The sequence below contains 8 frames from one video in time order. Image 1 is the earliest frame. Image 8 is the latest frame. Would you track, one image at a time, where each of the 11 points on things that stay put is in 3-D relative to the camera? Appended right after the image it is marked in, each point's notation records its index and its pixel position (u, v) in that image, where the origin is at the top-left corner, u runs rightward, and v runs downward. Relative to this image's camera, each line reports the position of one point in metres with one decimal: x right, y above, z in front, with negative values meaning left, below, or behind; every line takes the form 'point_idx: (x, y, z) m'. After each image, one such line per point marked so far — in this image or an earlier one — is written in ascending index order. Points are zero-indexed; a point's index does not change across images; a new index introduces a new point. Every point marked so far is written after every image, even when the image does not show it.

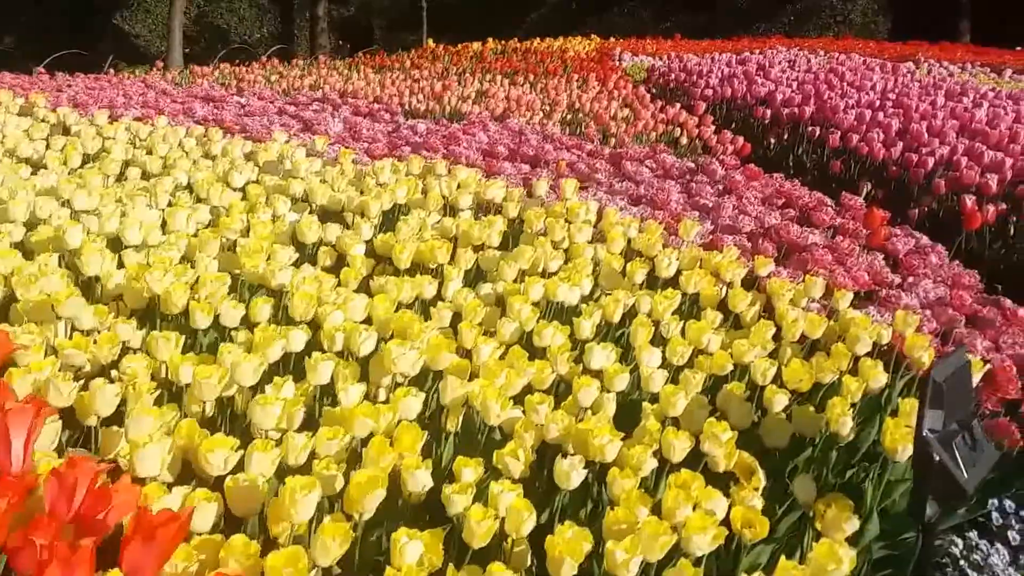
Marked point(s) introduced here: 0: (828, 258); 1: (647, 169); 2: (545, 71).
0: (+0.9, +0.1, +3.3) m
1: (+0.5, +0.5, +4.6) m
2: (+0.2, +1.5, +8.1) m
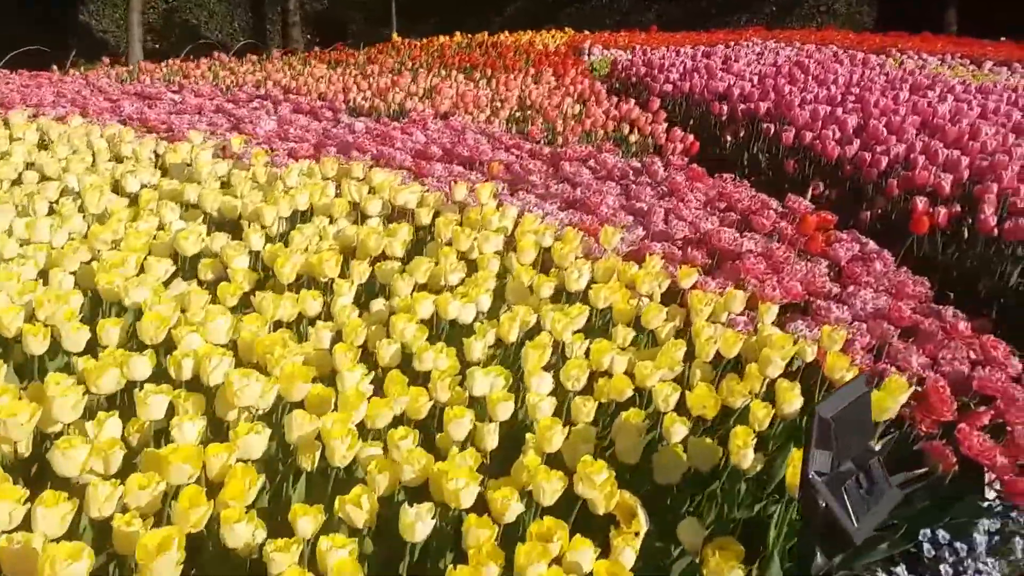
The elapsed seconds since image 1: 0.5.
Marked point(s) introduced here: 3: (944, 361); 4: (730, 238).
0: (+0.7, +0.1, +3.1) m
1: (+0.3, +0.5, +4.4) m
2: (-0.1, +1.5, +7.8) m
3: (+1.0, -0.2, +2.8) m
4: (+0.6, +0.1, +3.3) m
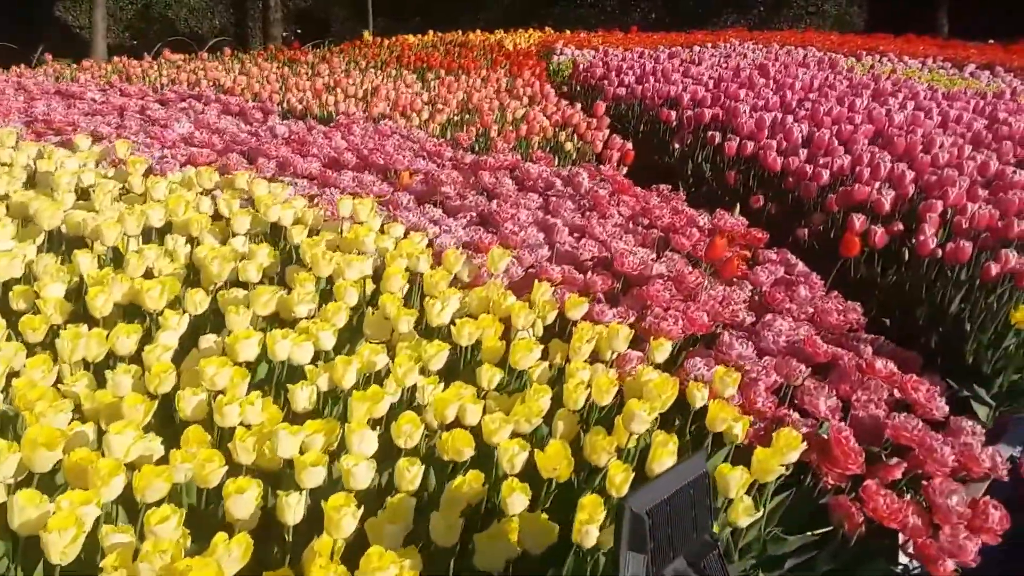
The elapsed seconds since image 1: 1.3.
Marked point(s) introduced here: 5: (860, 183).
0: (+0.4, 0.0, +2.8) m
1: (0.0, +0.4, +4.0) m
2: (-0.3, +1.5, +7.5) m
3: (+0.7, -0.3, +2.5) m
4: (+0.3, +0.1, +2.9) m
5: (+1.0, +0.3, +3.5) m
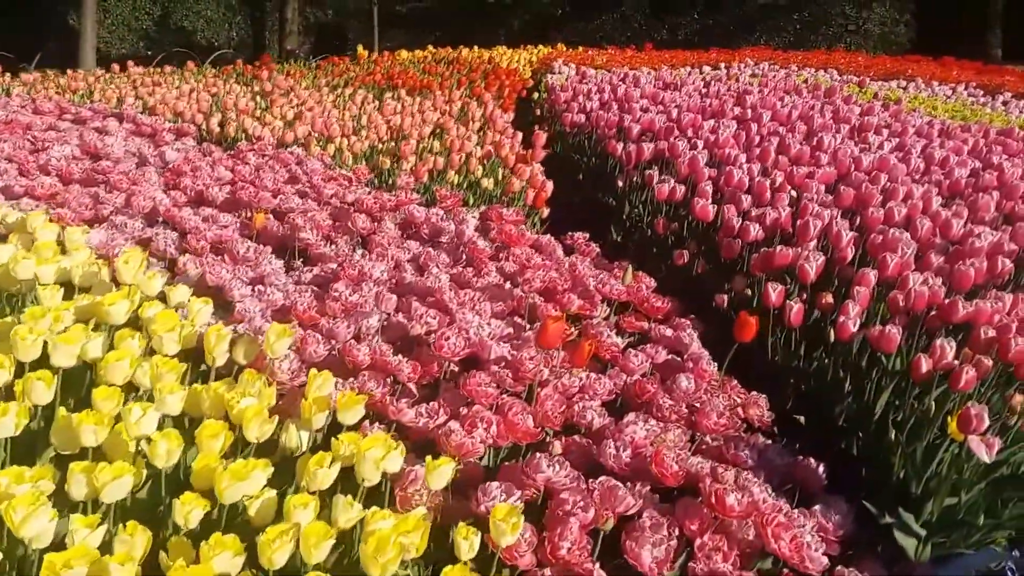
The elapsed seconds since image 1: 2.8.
0: (0.0, -0.2, +2.2) m
1: (-0.4, +0.2, +3.5) m
2: (-0.5, +1.2, +7.0) m
3: (+0.3, -0.4, +1.9) m
4: (-0.1, -0.1, +2.4) m
5: (+0.7, +0.1, +3.0) m
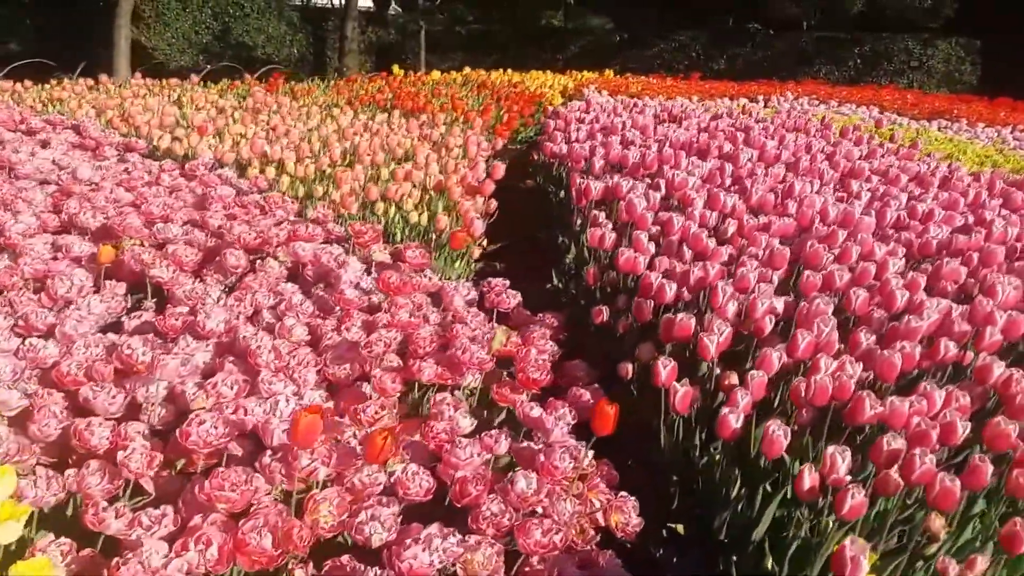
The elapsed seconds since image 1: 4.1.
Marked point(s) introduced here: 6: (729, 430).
0: (-0.4, -0.3, +1.8) m
1: (-0.6, +0.1, +3.1) m
2: (-0.5, +1.1, +6.6) m
3: (-0.1, -0.6, +1.4) m
4: (-0.4, -0.2, +2.0) m
5: (+0.4, -0.1, +2.5) m
6: (+0.4, -0.3, +2.2) m
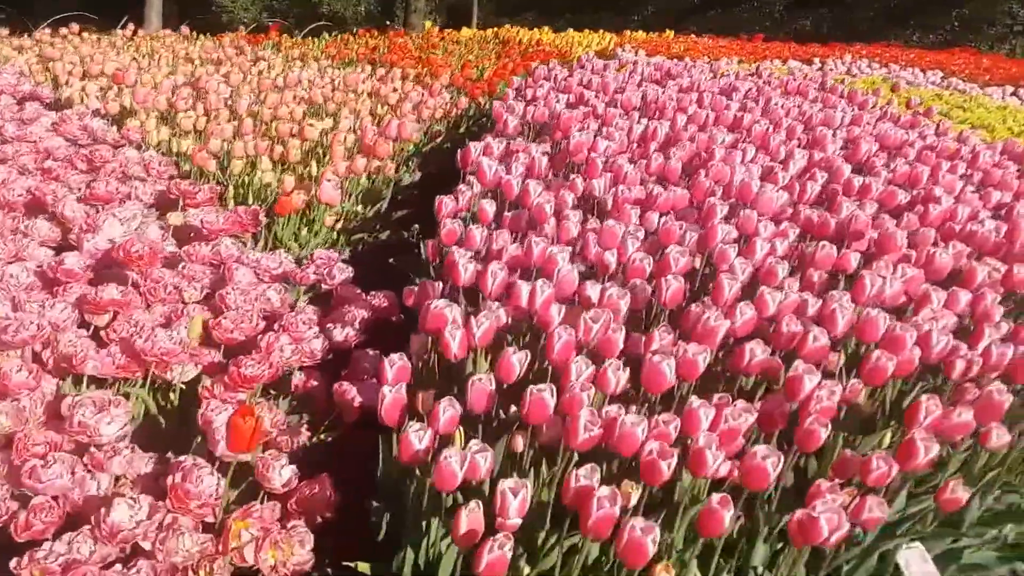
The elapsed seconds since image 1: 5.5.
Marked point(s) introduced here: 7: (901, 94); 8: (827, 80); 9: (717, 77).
0: (-1.0, -0.3, +1.4) m
1: (-1.1, +0.2, +2.7) m
2: (-0.5, +1.2, +6.2) m
3: (-0.7, -0.5, +1.0) m
4: (-1.0, -0.2, +1.6) m
5: (-0.1, 0.0, +2.0) m
6: (-0.1, -0.2, +1.7) m
7: (+1.9, +0.9, +5.6) m
8: (+1.5, +1.0, +5.6) m
9: (+0.9, +0.9, +5.2) m
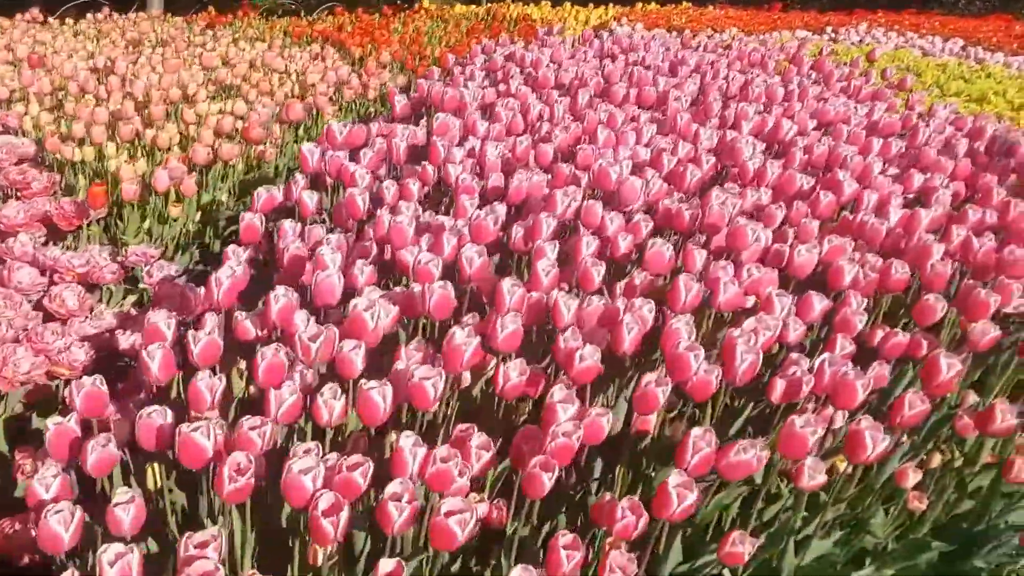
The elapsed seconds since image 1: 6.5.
0: (-1.5, -0.3, +1.2) m
1: (-1.4, +0.2, +2.5) m
2: (-0.6, +1.3, +5.9) m
3: (-1.2, -0.6, +0.8) m
4: (-1.5, -0.2, +1.4) m
5: (-0.6, 0.0, +1.8) m
6: (-0.6, -0.3, +1.4) m
7: (+1.7, +1.0, +5.2) m
8: (+1.4, +1.1, +5.2) m
9: (+0.7, +1.0, +4.9) m
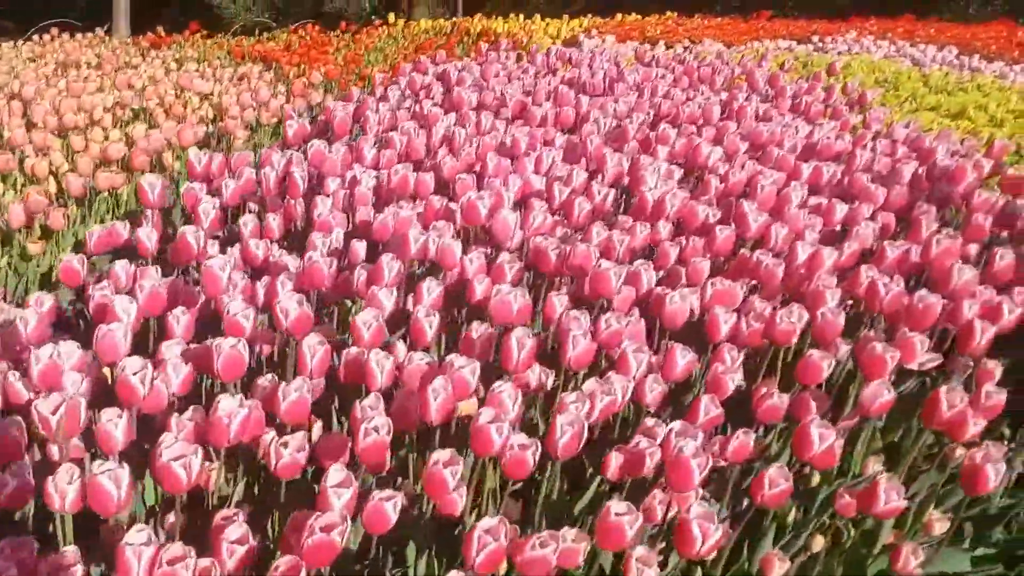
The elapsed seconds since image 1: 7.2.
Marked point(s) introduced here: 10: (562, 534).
0: (-1.8, -0.4, +1.0) m
1: (-1.7, +0.1, +2.3) m
2: (-0.8, +1.1, +5.7) m
3: (-1.5, -0.6, +0.6) m
4: (-1.7, -0.3, +1.2) m
5: (-0.8, -0.1, +1.5) m
6: (-0.9, -0.3, +1.2) m
7: (+1.5, +0.9, +4.9) m
8: (+1.2, +1.0, +5.0) m
9: (+0.5, +0.9, +4.6) m
10: (0.0, -0.3, +1.4) m
